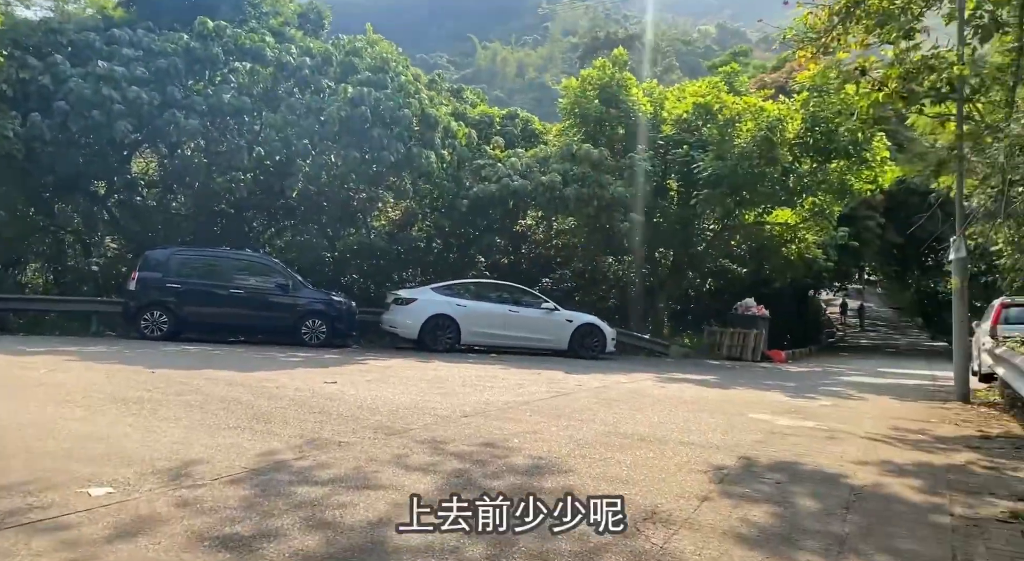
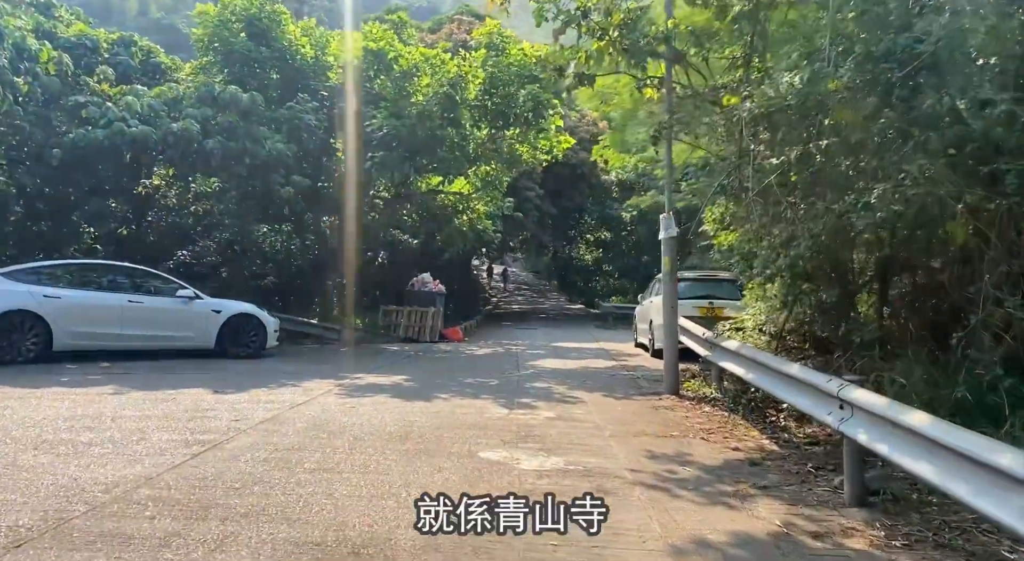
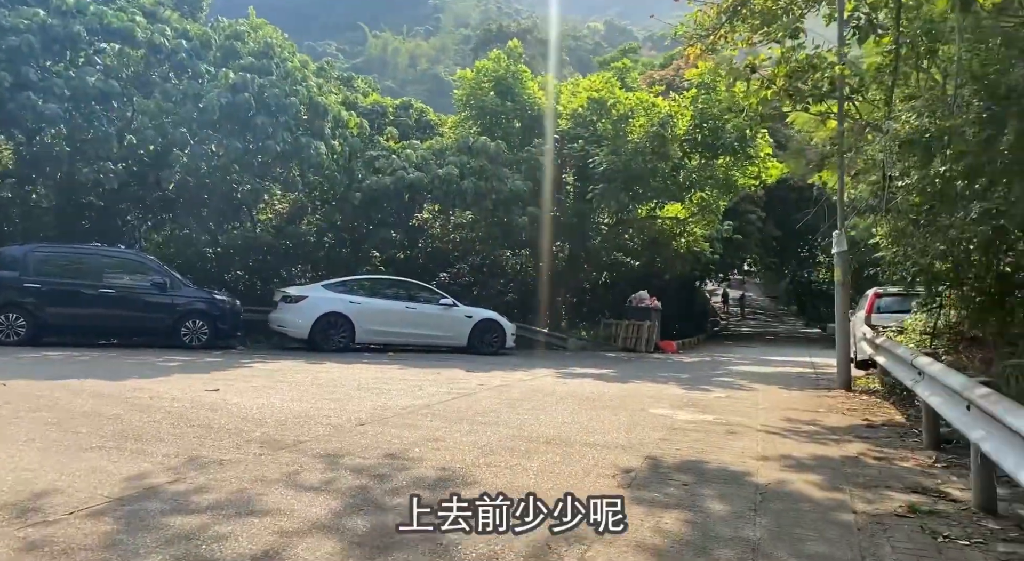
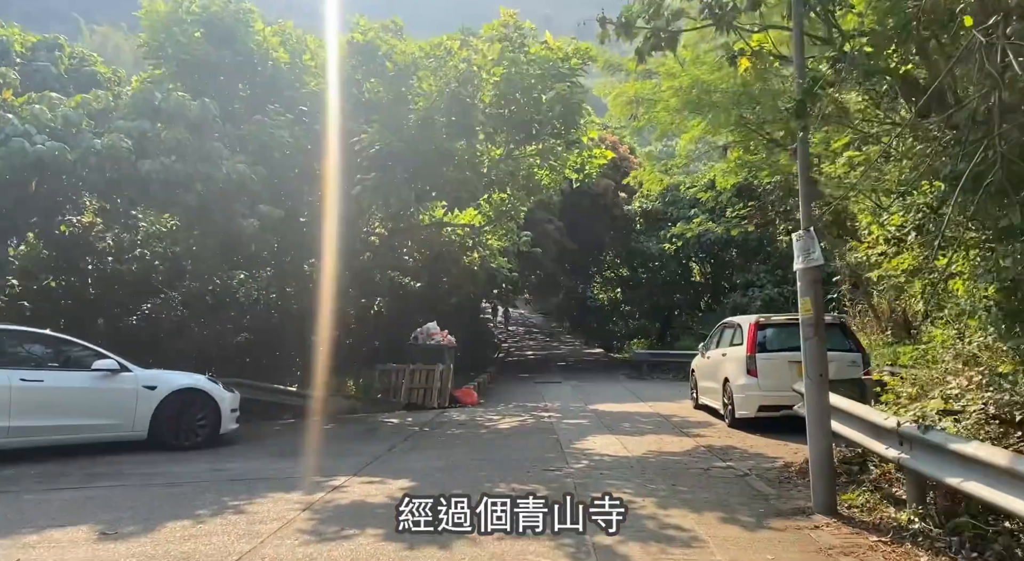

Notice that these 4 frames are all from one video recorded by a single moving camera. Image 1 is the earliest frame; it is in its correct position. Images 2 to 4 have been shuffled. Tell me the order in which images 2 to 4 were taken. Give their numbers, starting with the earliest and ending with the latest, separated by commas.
3, 2, 4
